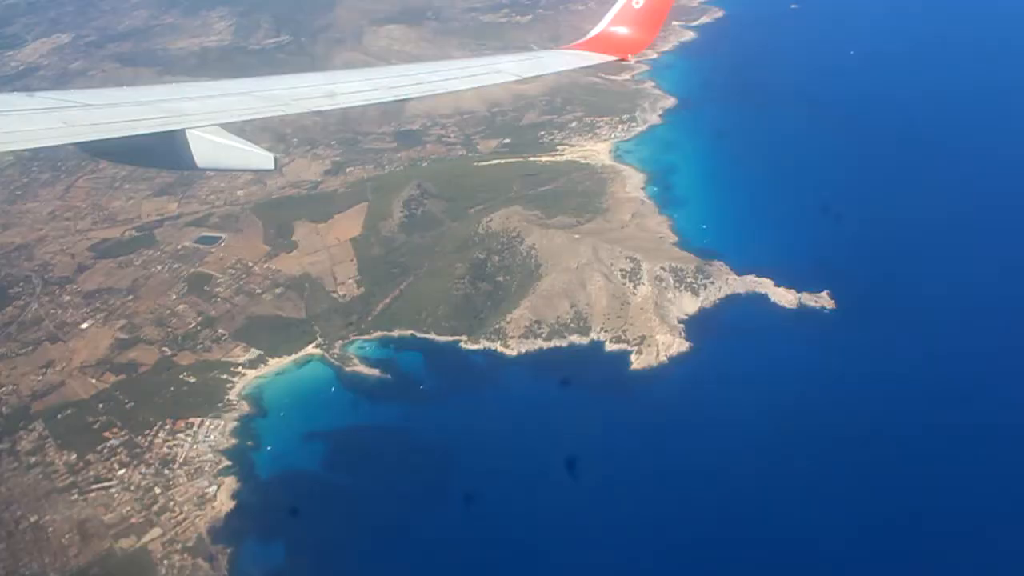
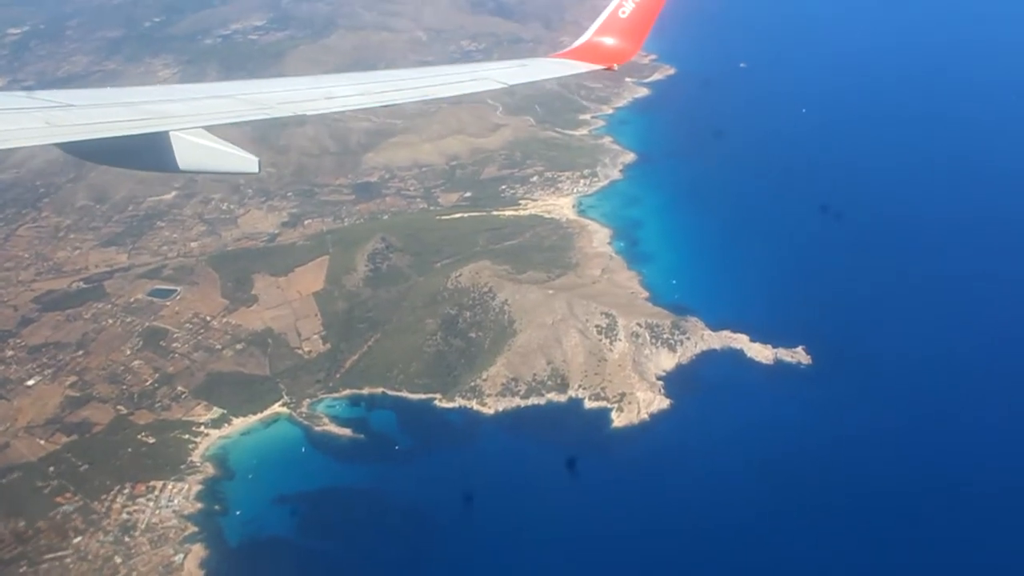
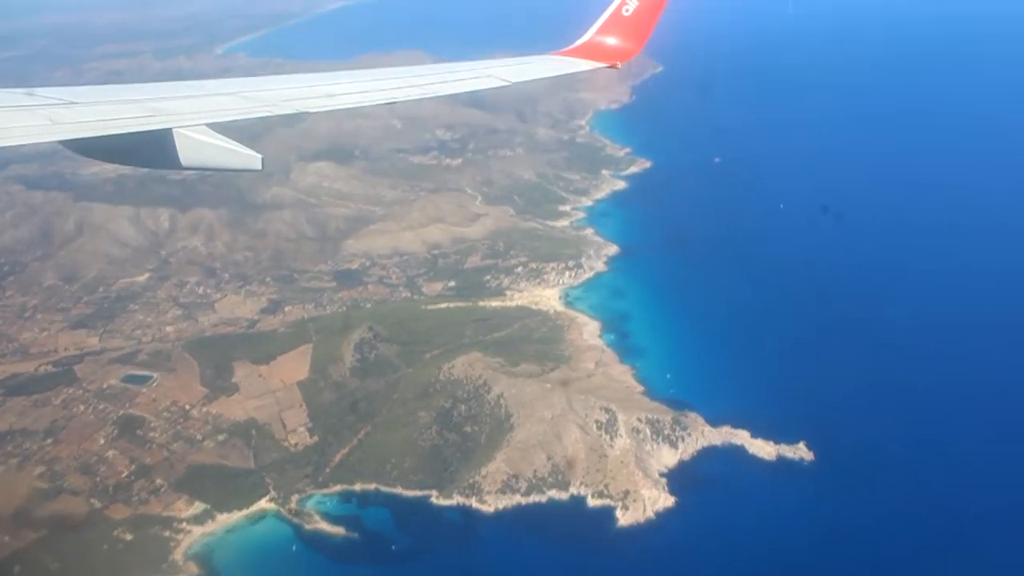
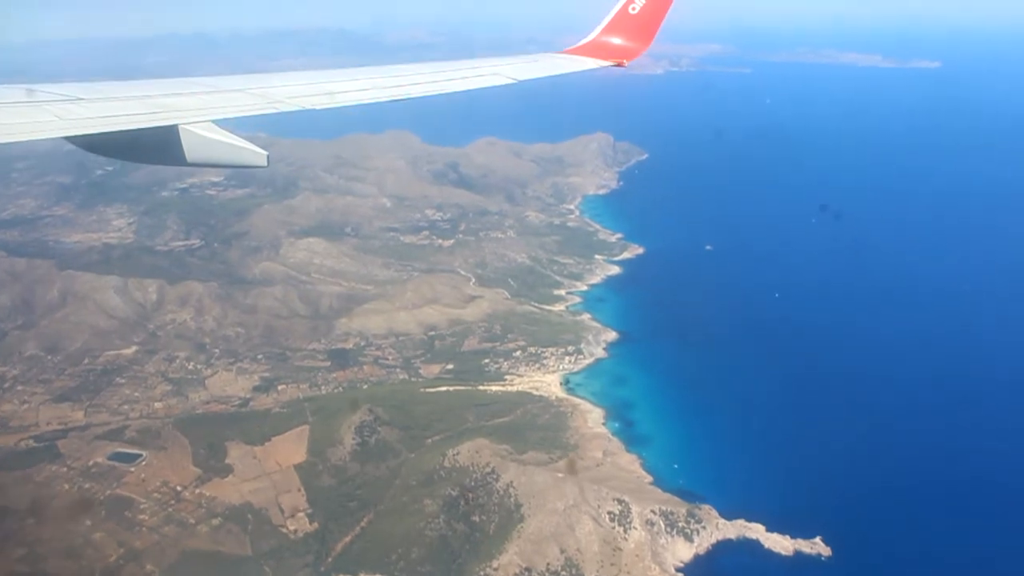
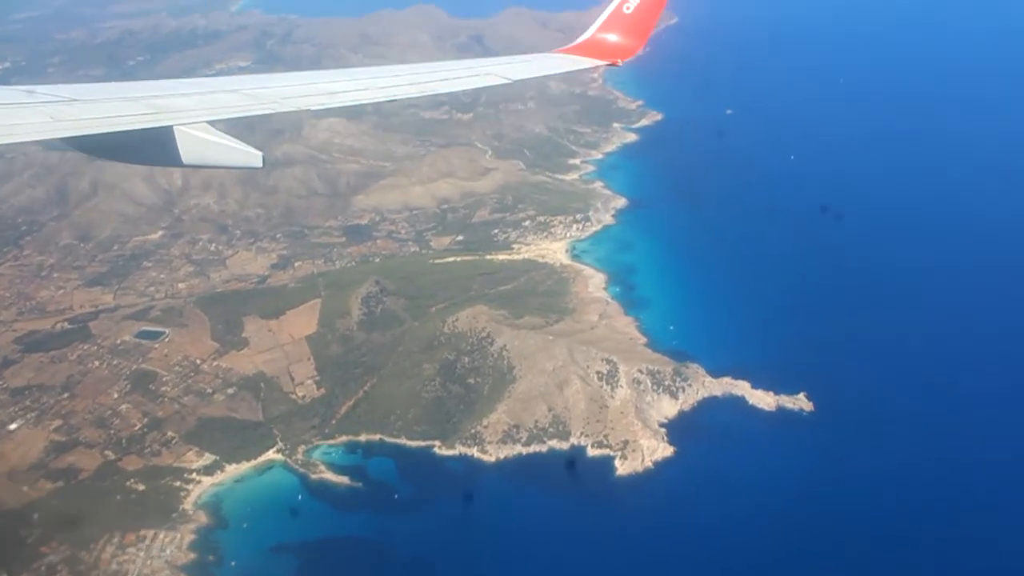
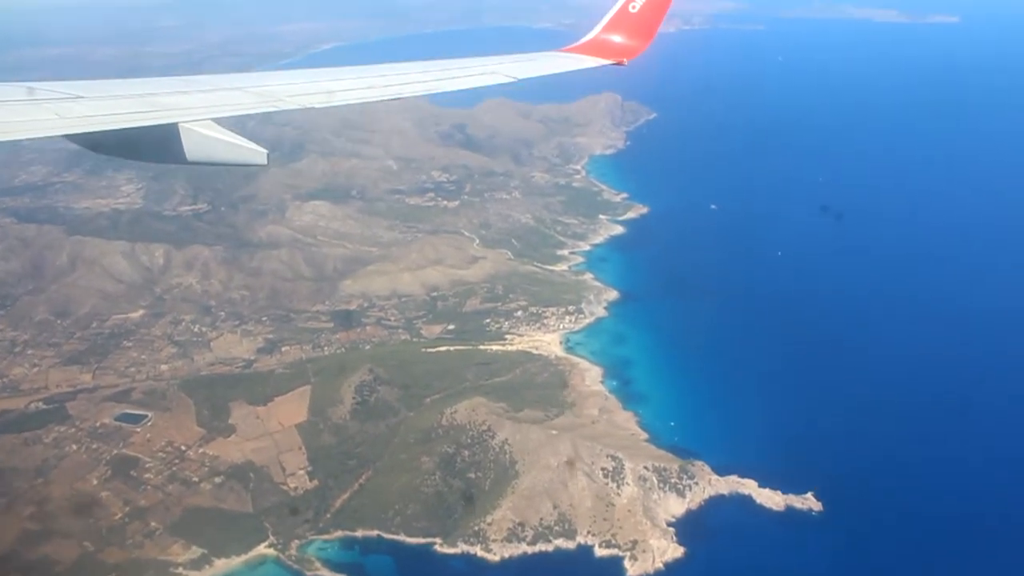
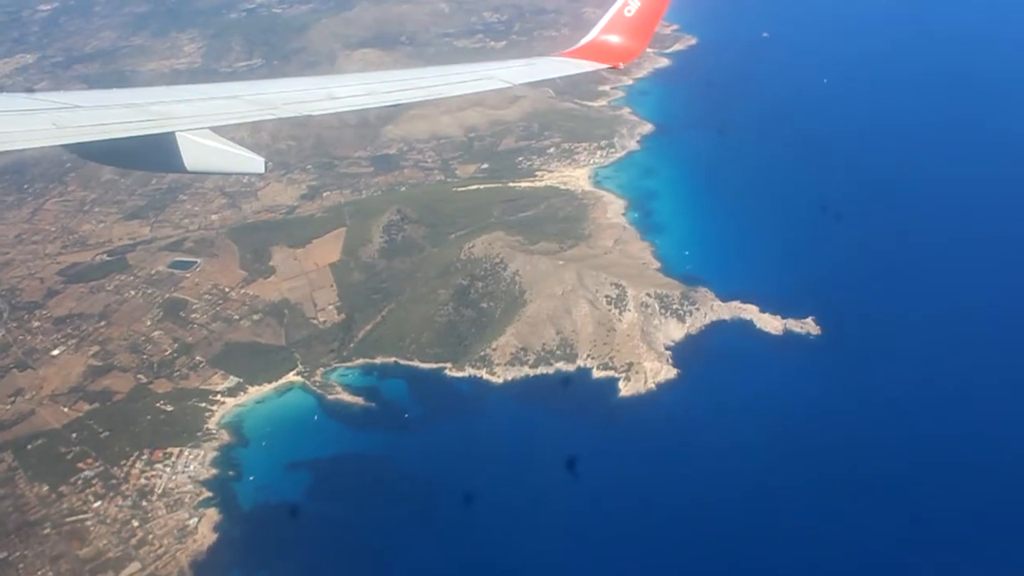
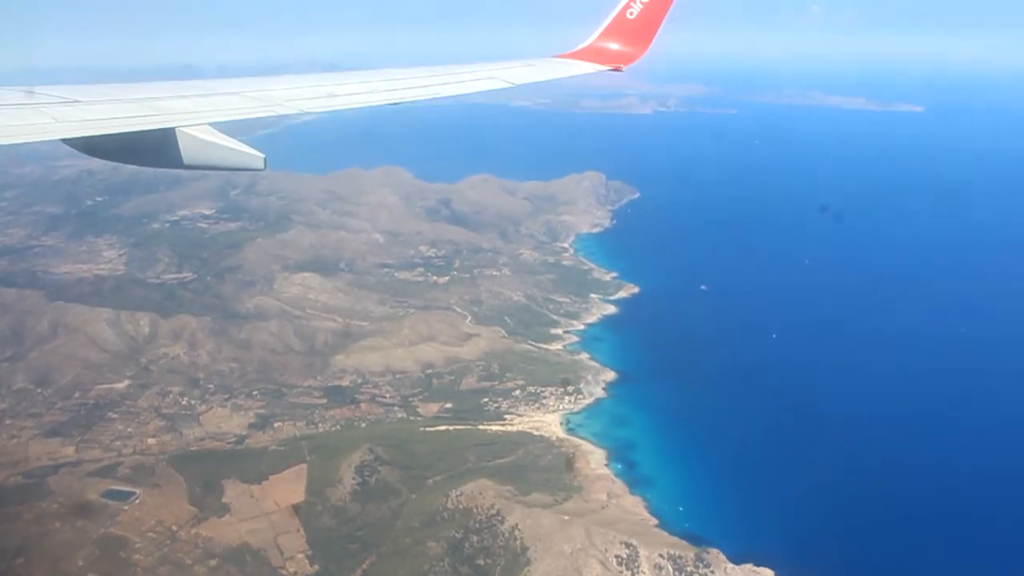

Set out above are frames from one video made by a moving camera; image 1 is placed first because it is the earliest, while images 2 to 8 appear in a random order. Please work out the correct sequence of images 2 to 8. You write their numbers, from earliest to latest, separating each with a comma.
7, 2, 5, 3, 6, 4, 8
